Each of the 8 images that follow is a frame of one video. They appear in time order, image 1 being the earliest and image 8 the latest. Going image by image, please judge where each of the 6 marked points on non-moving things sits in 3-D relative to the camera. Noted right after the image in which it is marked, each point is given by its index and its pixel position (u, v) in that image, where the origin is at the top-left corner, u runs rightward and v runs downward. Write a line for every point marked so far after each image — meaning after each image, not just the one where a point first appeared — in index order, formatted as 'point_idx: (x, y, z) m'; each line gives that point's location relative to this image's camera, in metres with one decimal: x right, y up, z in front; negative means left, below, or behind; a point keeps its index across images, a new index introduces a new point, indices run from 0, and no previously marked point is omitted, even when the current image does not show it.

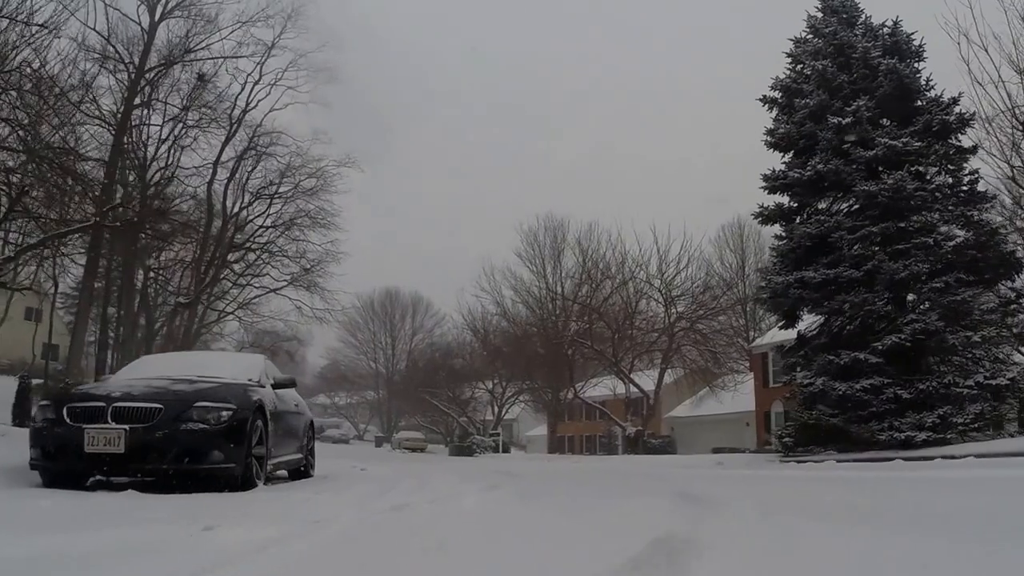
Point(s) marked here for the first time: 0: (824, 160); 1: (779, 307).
0: (+5.7, +2.4, +16.0) m
1: (+4.9, -0.3, +16.1) m
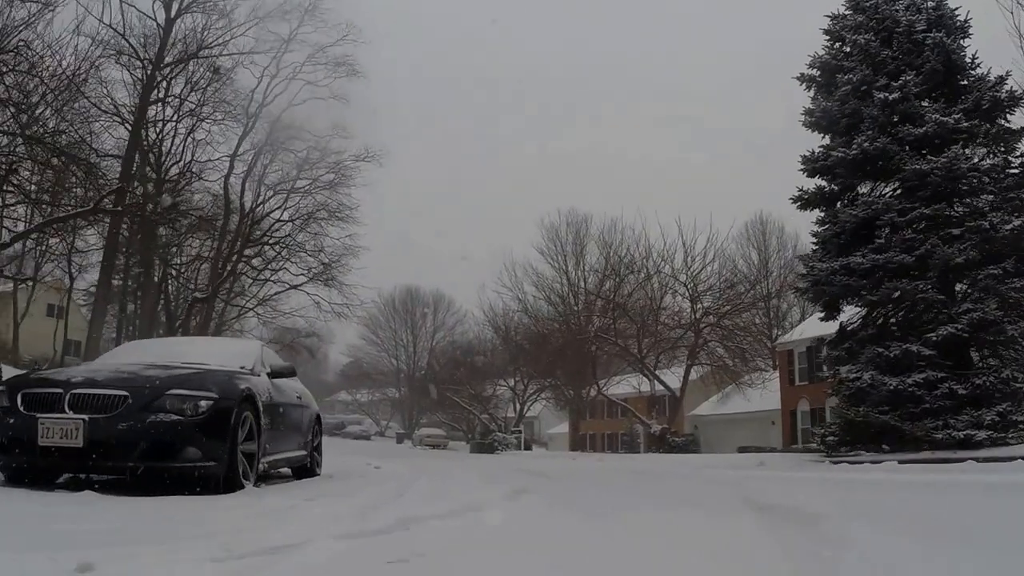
0: (+6.1, +2.6, +15.0) m
1: (+5.3, -0.1, +15.1) m
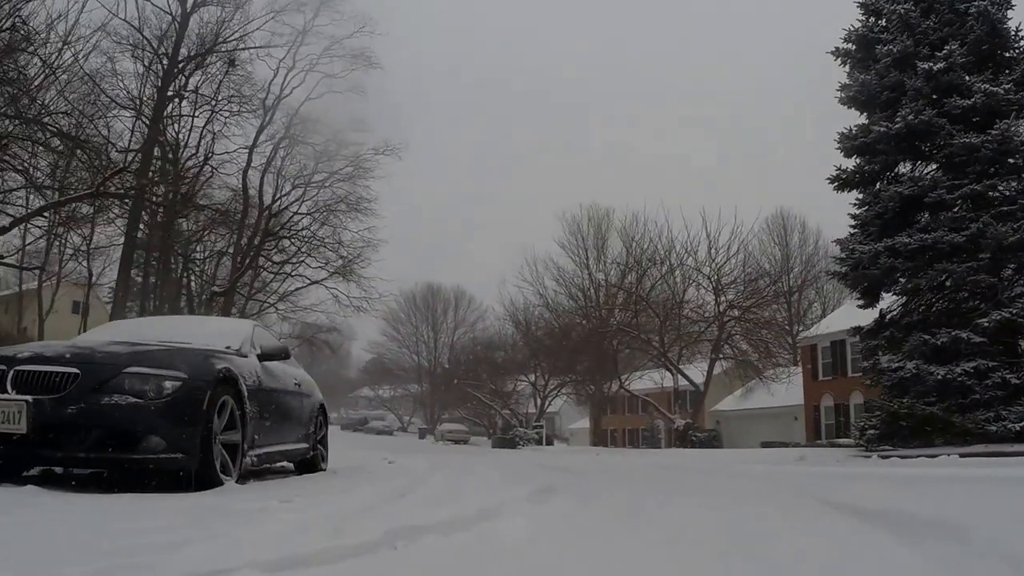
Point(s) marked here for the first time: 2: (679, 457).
0: (+6.5, +2.9, +14.2) m
1: (+5.7, +0.1, +14.3) m
2: (+3.7, -3.8, +19.5) m
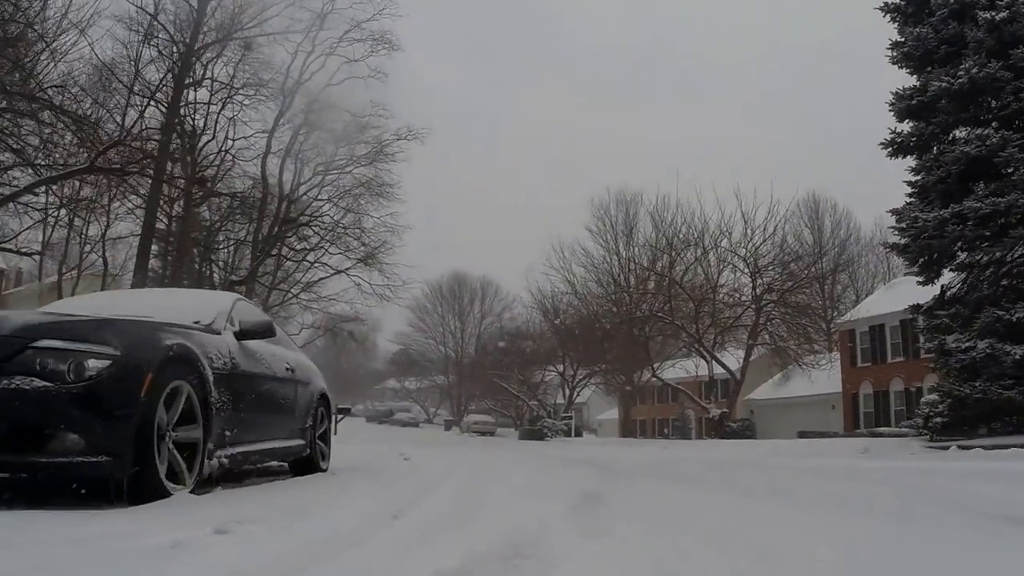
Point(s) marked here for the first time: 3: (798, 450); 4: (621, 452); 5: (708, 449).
0: (+6.8, +3.2, +12.9) m
1: (+6.1, +0.5, +13.0) m
2: (+4.3, -3.4, +18.3) m
3: (+5.7, -3.2, +17.5) m
4: (+2.3, -3.5, +18.9) m
5: (+4.4, -3.6, +19.8) m
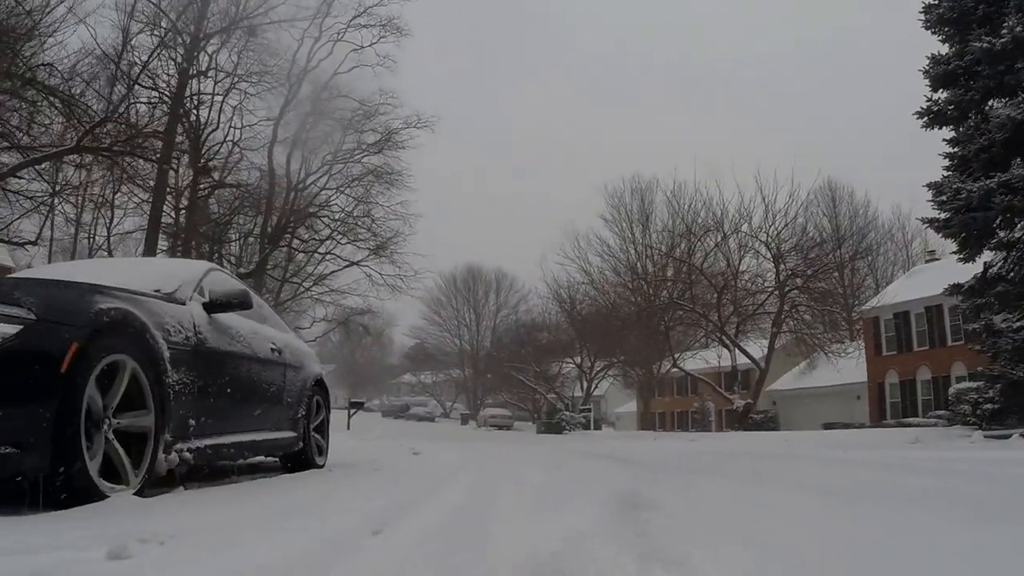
0: (+7.0, +3.5, +12.0) m
1: (+6.3, +0.8, +12.2) m
2: (+4.7, -3.1, +17.5) m
3: (+6.0, -2.9, +16.7) m
4: (+2.7, -3.2, +18.1) m
5: (+4.8, -3.3, +19.0) m
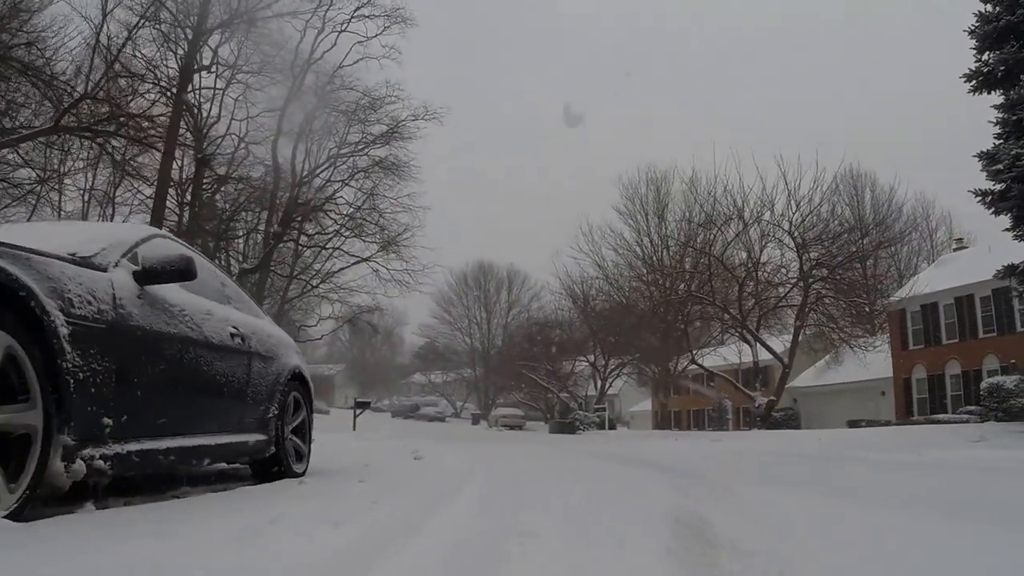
0: (+7.2, +3.7, +10.9) m
1: (+6.5, +1.0, +11.1) m
2: (+4.9, -2.9, +16.5) m
3: (+6.3, -2.7, +15.6) m
4: (+3.0, -3.1, +17.1) m
5: (+5.0, -3.1, +18.0) m
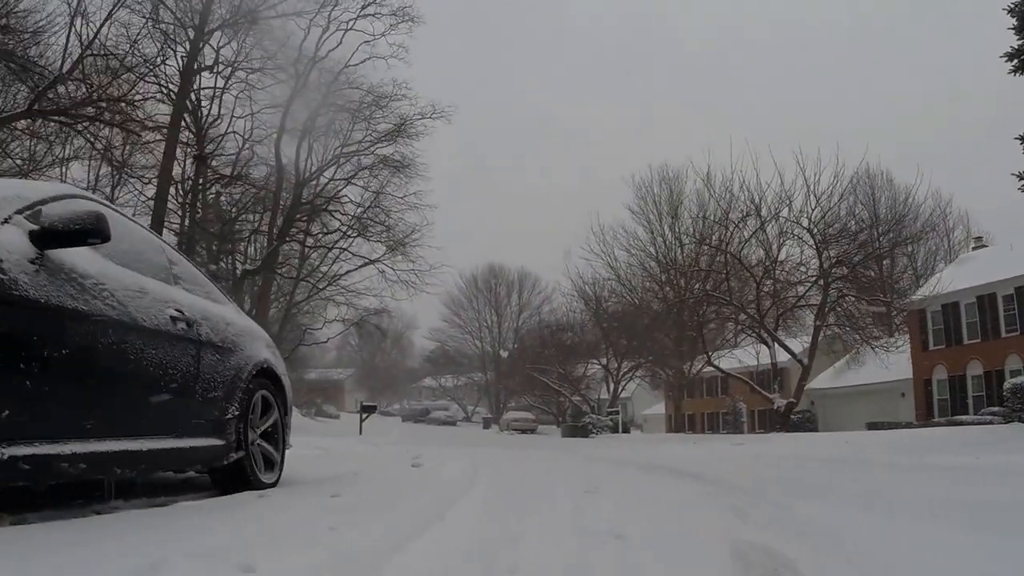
0: (+7.2, +3.9, +10.2) m
1: (+6.5, +1.1, +10.3) m
2: (+5.1, -2.8, +15.7) m
3: (+6.4, -2.6, +14.8) m
4: (+3.2, -3.0, +16.4) m
5: (+5.2, -3.0, +17.2) m
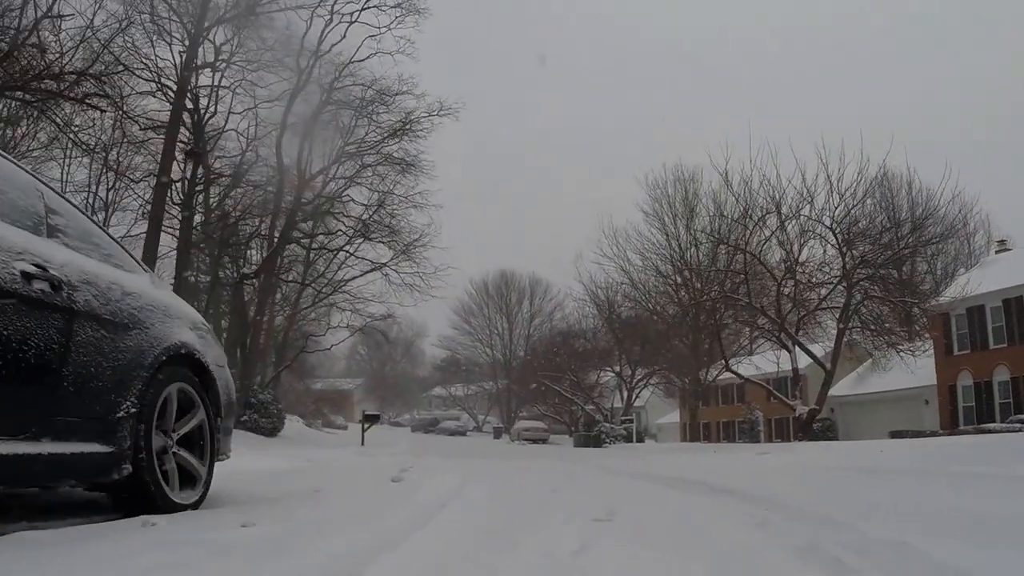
0: (+7.3, +4.0, +9.1) m
1: (+6.6, +1.2, +9.3) m
2: (+5.2, -2.8, +14.6) m
3: (+6.6, -2.6, +13.7) m
4: (+3.3, -3.0, +15.3) m
5: (+5.4, -3.0, +16.1) m
